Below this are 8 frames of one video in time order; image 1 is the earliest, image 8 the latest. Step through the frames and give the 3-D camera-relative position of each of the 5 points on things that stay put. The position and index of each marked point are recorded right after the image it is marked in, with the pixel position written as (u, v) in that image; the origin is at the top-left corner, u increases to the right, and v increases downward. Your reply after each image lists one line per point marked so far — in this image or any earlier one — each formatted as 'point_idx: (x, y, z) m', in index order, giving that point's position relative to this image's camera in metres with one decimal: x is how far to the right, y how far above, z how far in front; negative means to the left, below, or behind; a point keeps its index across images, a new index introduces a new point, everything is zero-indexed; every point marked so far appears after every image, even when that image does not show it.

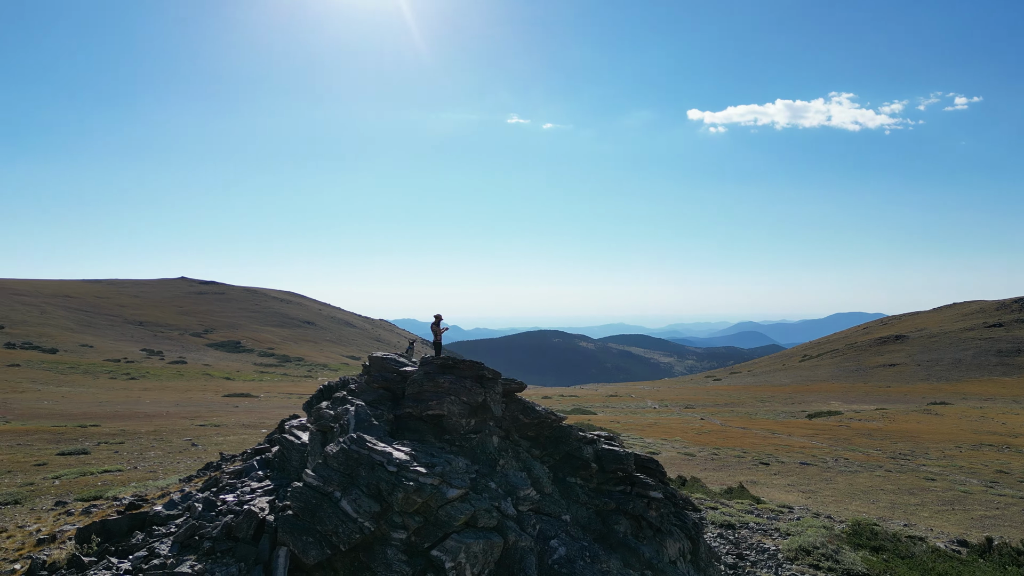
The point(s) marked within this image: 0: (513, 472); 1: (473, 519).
0: (0.0, -2.3, +10.1) m
1: (-0.4, -2.4, +8.2) m
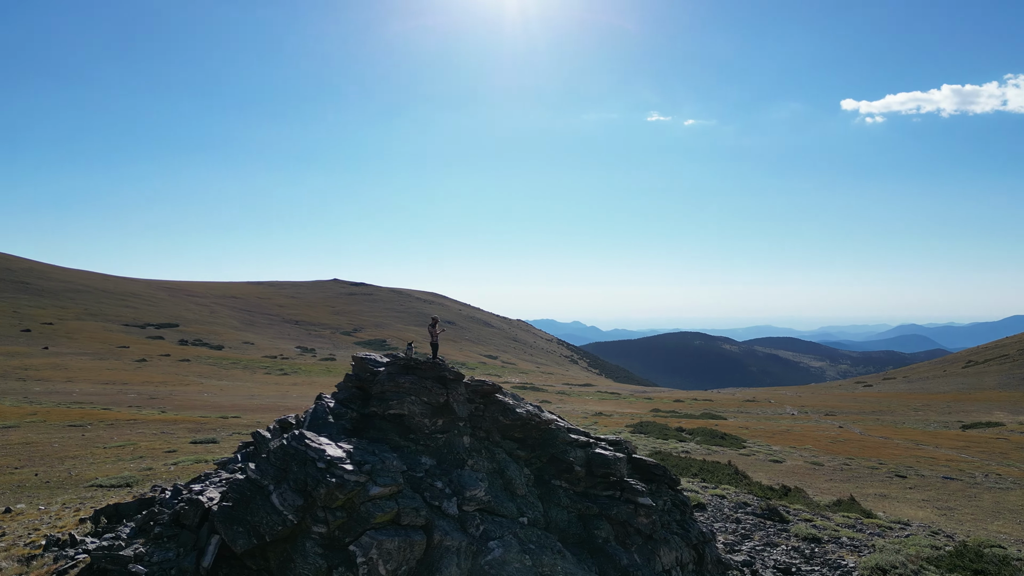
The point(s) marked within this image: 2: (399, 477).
0: (-0.6, -2.4, +10.2) m
1: (-1.2, -2.4, +8.4) m
2: (-1.3, -2.1, +9.0) m
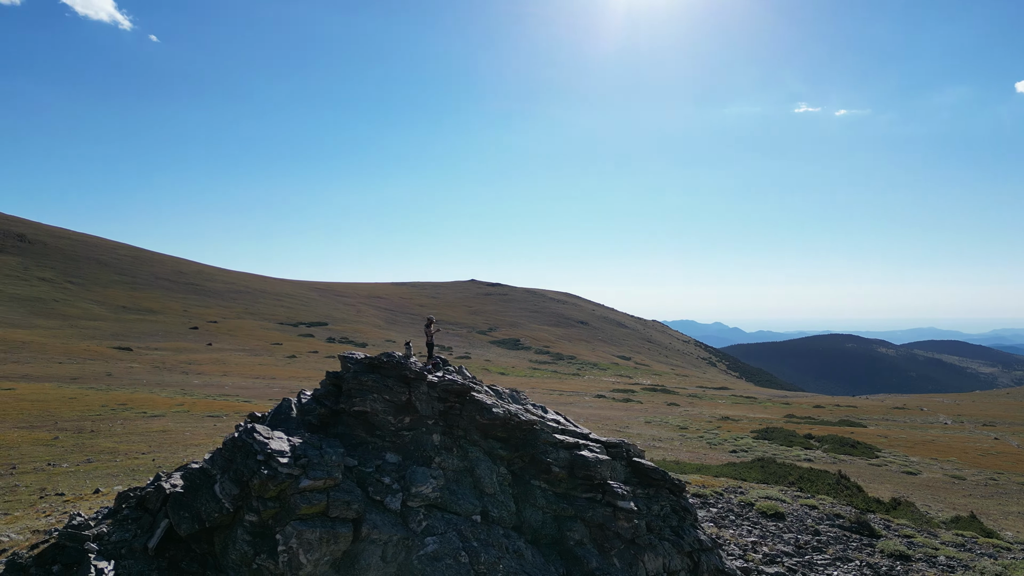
0: (-1.1, -2.4, +10.5) m
1: (-2.1, -2.4, +8.8) m
2: (-2.1, -2.1, +9.3) m
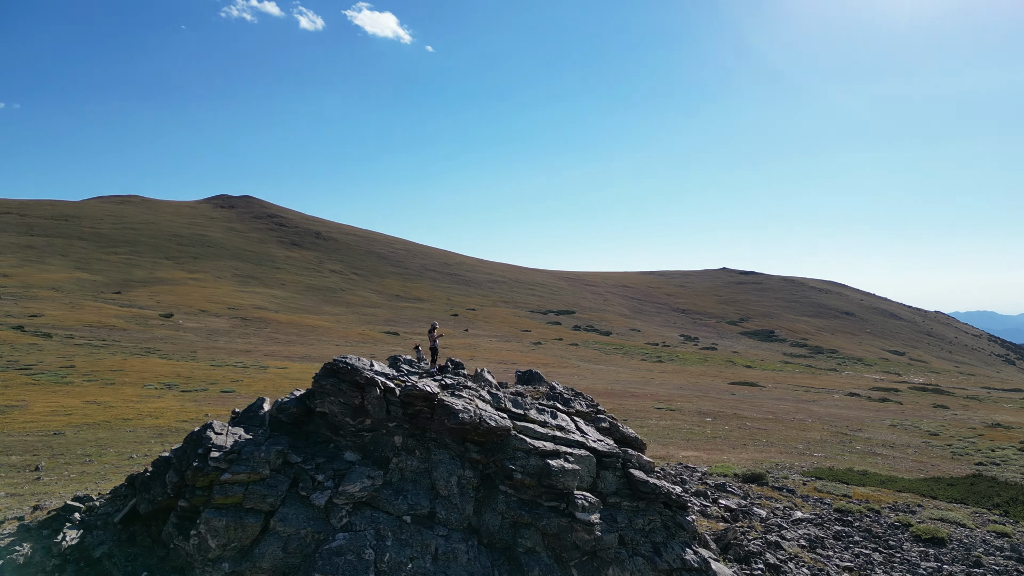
0: (-2.0, -2.6, +11.3) m
1: (-3.4, -2.6, +10.0) m
2: (-3.3, -2.3, +10.5) m
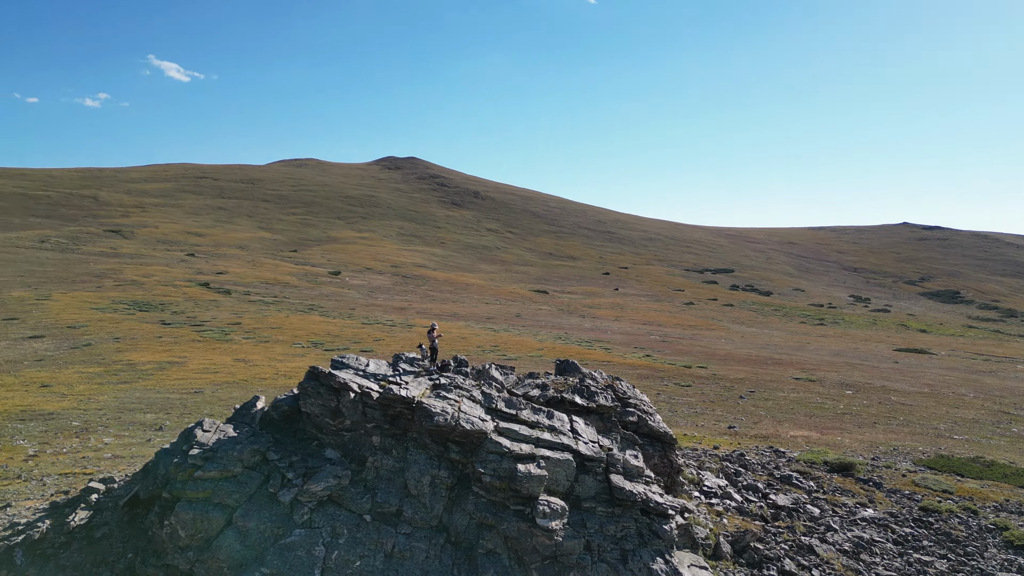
0: (-2.6, -2.8, +12.2) m
1: (-4.2, -2.9, +11.2) m
2: (-4.0, -2.6, +11.6) m
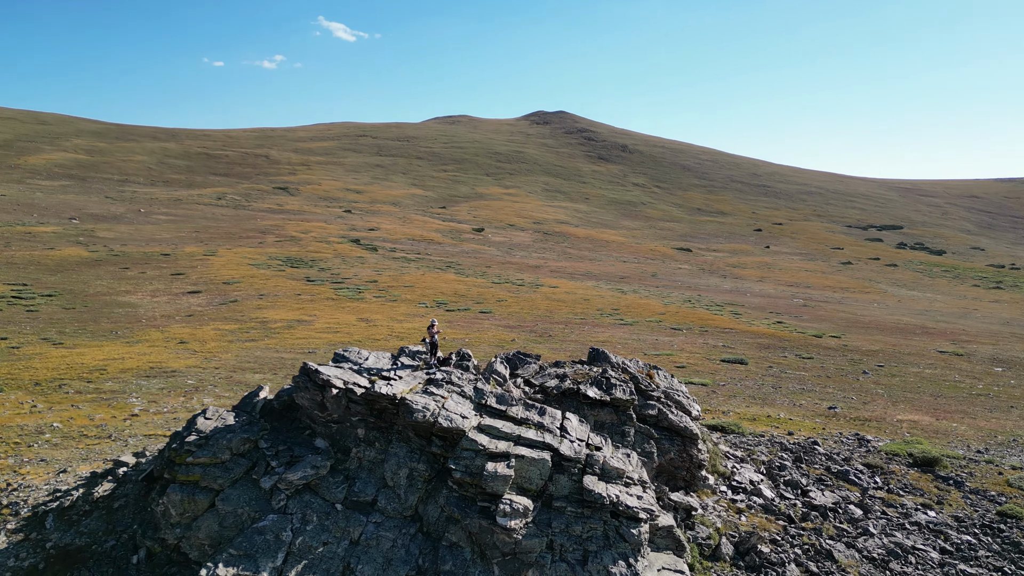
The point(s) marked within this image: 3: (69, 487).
0: (-3.2, -2.9, +13.2) m
1: (-4.9, -3.0, +12.6) m
2: (-4.6, -2.6, +12.9) m
3: (-7.8, -3.5, +14.1) m
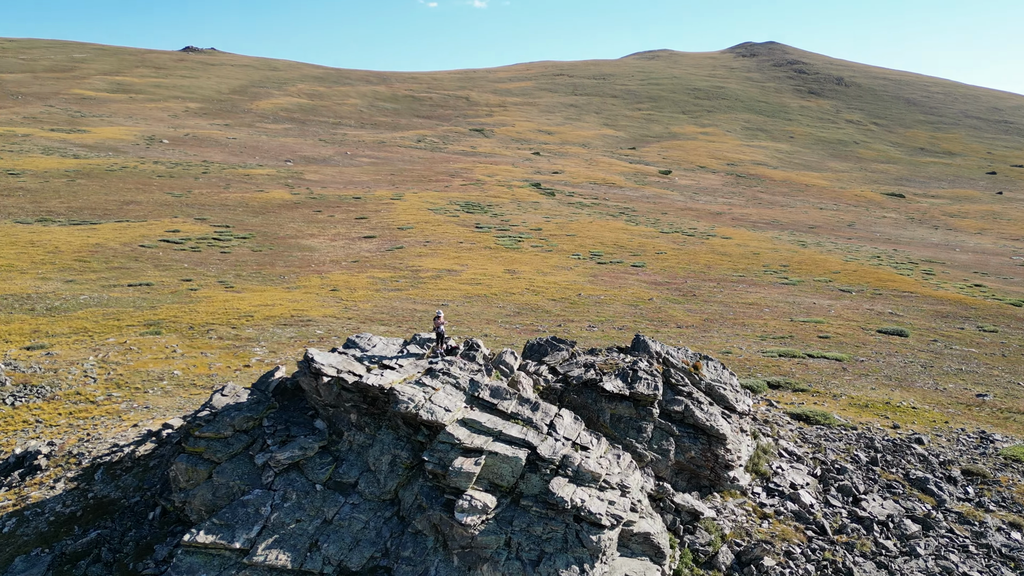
0: (-3.7, -2.8, +14.5) m
1: (-5.5, -2.9, +14.3) m
2: (-5.1, -2.5, +14.5) m
3: (-7.9, -3.2, +16.5) m
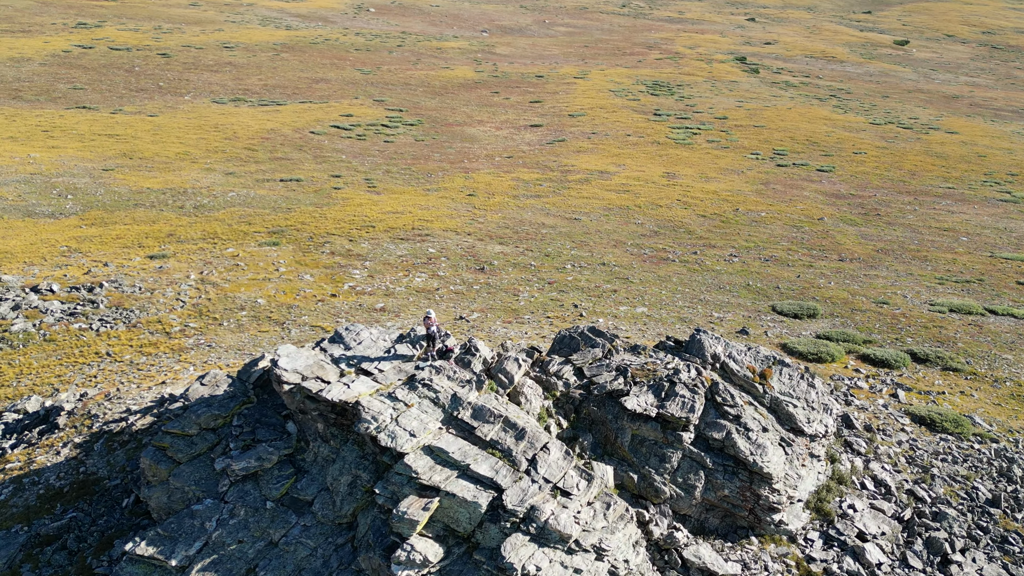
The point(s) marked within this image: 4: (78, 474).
0: (-4.1, -2.8, +13.6) m
1: (-5.9, -2.7, +13.9) m
2: (-5.5, -2.4, +13.9) m
3: (-7.7, -2.5, +16.5) m
4: (-8.1, -3.5, +15.0) m
